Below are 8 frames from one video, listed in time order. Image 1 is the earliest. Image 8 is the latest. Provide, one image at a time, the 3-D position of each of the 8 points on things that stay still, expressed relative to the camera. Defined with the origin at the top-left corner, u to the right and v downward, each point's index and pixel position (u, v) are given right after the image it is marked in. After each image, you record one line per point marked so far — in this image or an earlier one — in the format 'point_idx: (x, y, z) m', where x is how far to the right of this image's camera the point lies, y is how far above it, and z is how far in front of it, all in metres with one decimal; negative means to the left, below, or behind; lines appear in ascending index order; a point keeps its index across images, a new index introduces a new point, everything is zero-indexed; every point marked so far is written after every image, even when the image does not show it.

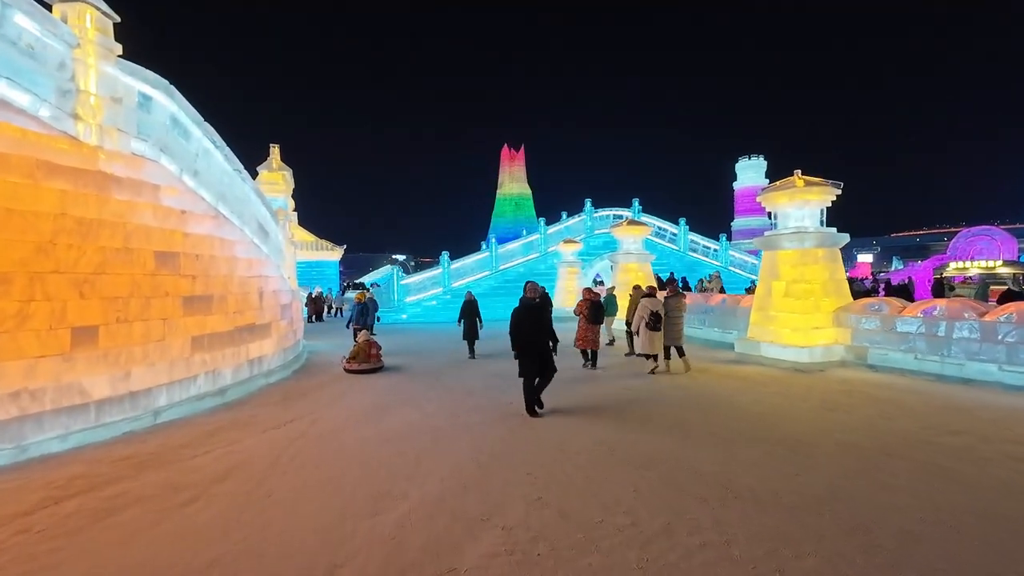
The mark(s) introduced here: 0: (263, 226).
0: (-4.4, +1.1, +8.4) m
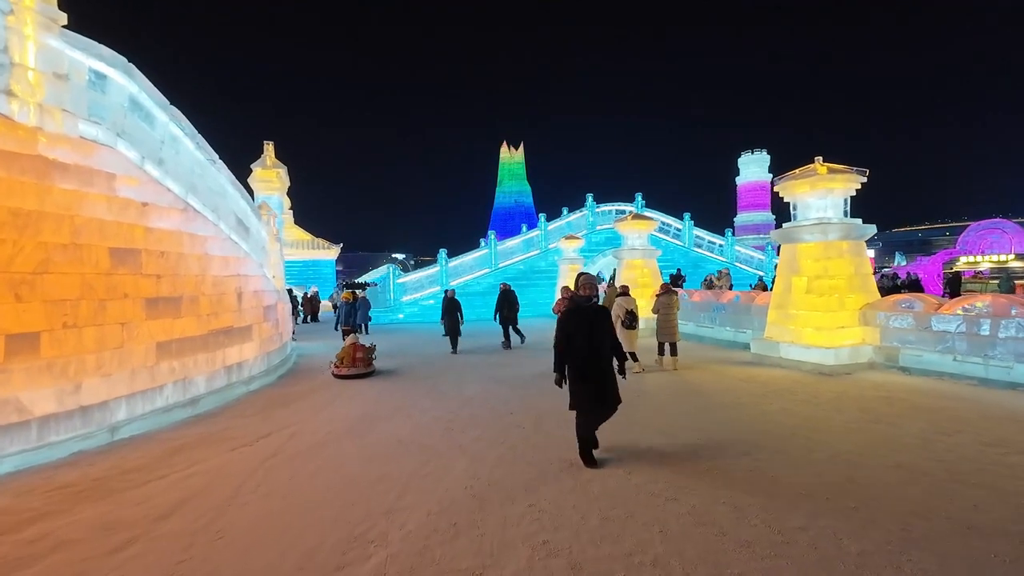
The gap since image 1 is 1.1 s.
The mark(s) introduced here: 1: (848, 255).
0: (-4.4, +1.1, +7.8) m
1: (+5.3, +0.5, +7.5) m
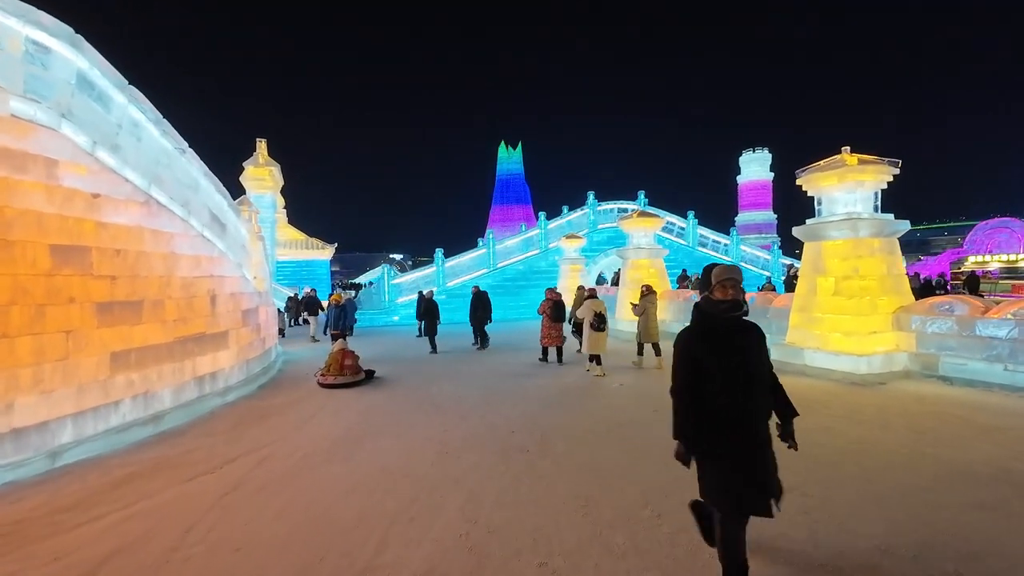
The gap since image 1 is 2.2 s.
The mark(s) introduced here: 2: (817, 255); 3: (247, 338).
0: (-4.4, +1.0, +7.1) m
1: (+5.3, +0.5, +6.9) m
2: (+4.7, +0.5, +7.4) m
3: (-4.3, -0.8, +7.8) m
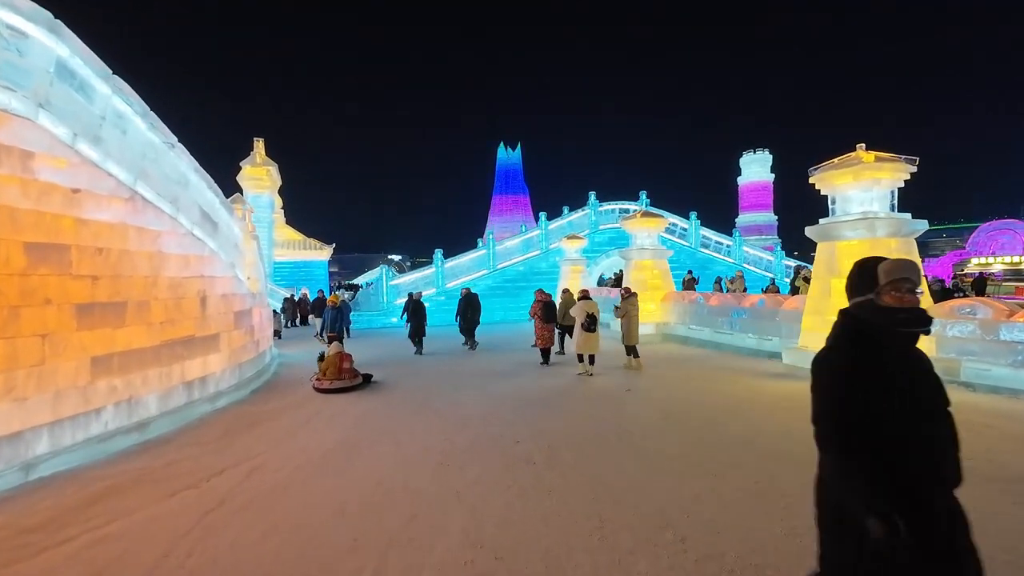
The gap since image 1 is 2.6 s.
0: (-4.3, +1.0, +6.8) m
1: (+5.3, +0.5, +6.7) m
2: (+4.7, +0.5, +7.1) m
3: (-4.3, -0.8, +7.5) m
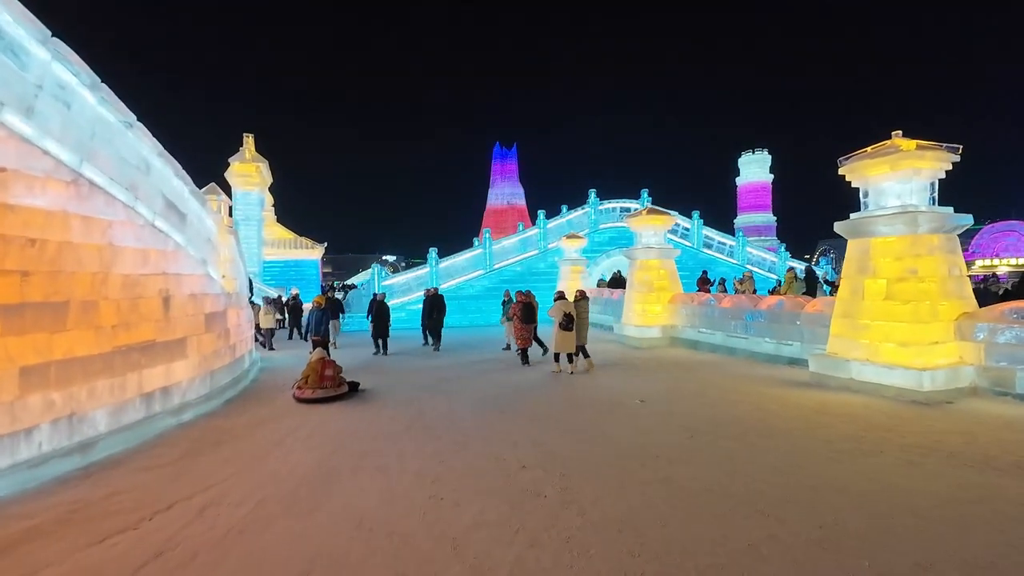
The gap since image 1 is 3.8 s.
0: (-4.3, +1.1, +6.1) m
1: (+5.4, +0.4, +6.0) m
2: (+4.7, +0.4, +6.5) m
3: (-4.2, -0.8, +6.8) m
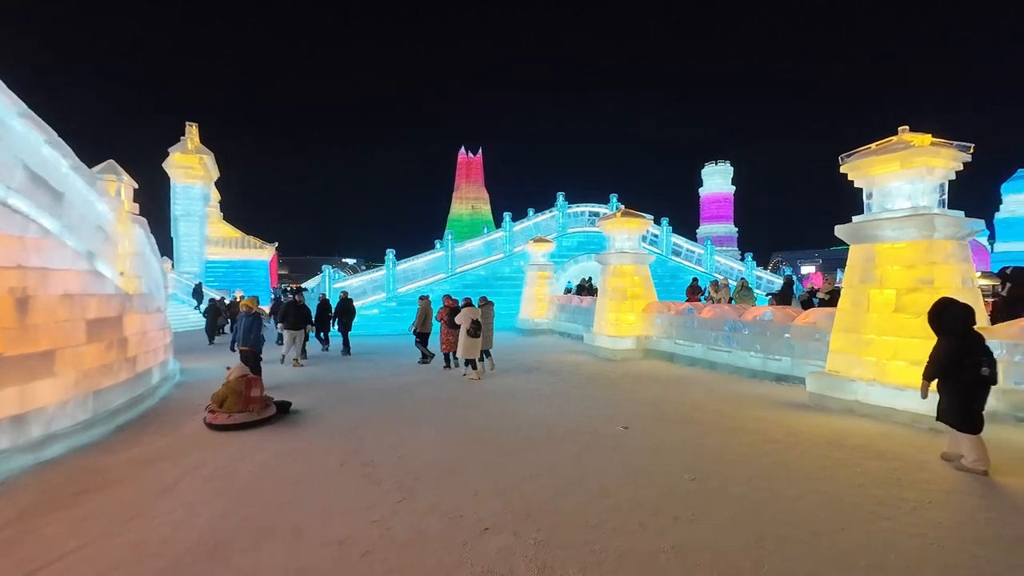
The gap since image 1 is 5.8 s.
0: (-4.6, +1.1, +4.8) m
1: (+5.0, +0.3, +5.4) m
2: (+4.3, +0.3, +5.9) m
3: (-4.7, -0.8, +5.5) m
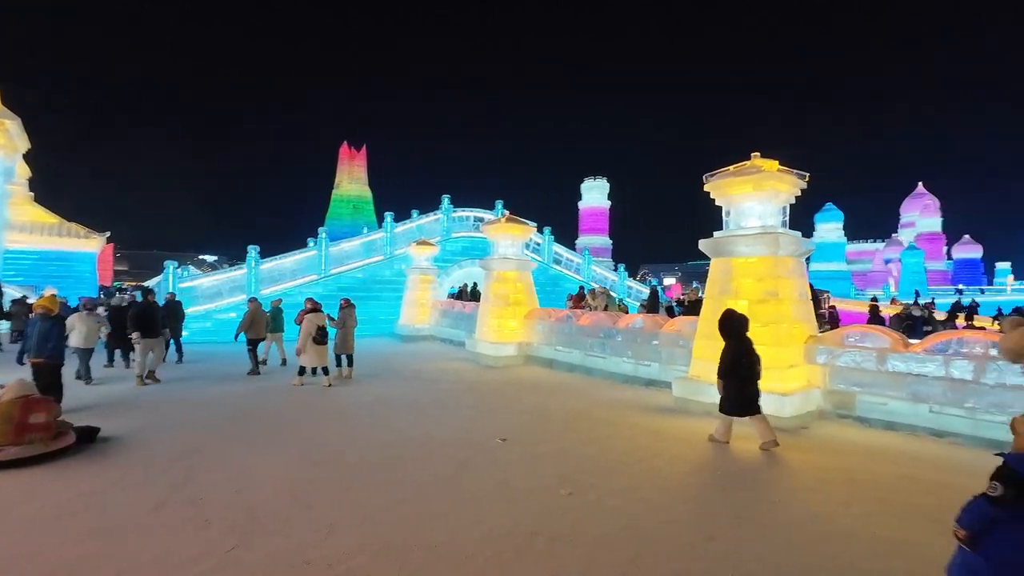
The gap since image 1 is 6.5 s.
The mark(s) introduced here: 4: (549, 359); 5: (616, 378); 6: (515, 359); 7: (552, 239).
0: (-5.6, +1.1, +3.2) m
1: (+3.5, +0.2, +6.1) m
2: (+2.8, +0.2, +6.3) m
3: (-5.9, -0.7, +3.8) m
4: (+0.8, -1.5, +9.9) m
5: (+1.8, -1.6, +8.5) m
6: (+0.1, -1.5, +10.2) m
7: (+1.6, +2.0, +19.6) m
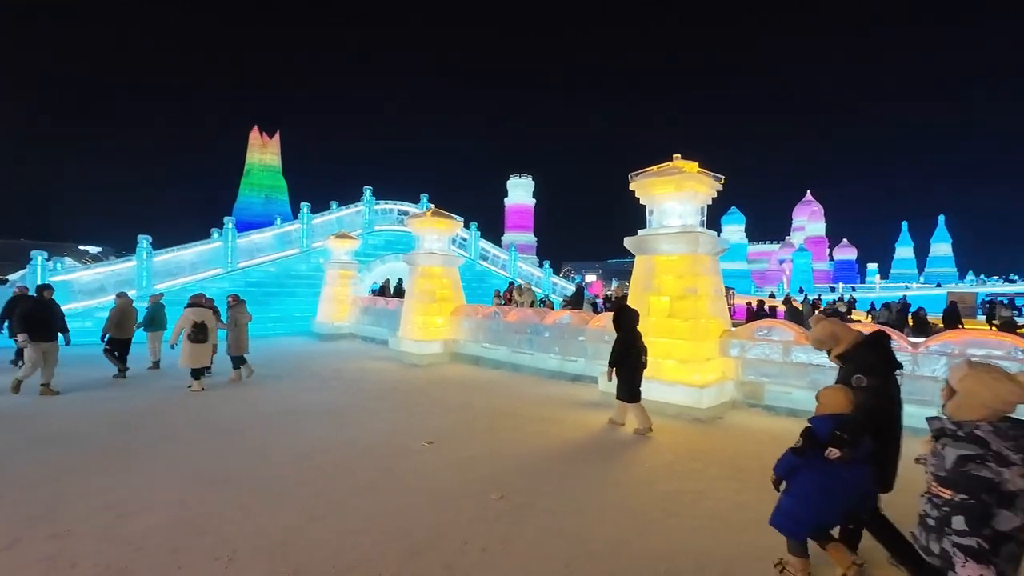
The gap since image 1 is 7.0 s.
0: (-6.0, +1.2, +2.1) m
1: (+2.6, +0.2, +6.4) m
2: (+1.8, +0.2, +6.5) m
3: (-6.3, -0.7, +2.7) m
4: (-0.7, -1.4, +9.7) m
5: (+0.5, -1.5, +8.5) m
6: (-1.5, -1.4, +9.9) m
7: (-1.3, +2.1, +19.4) m
